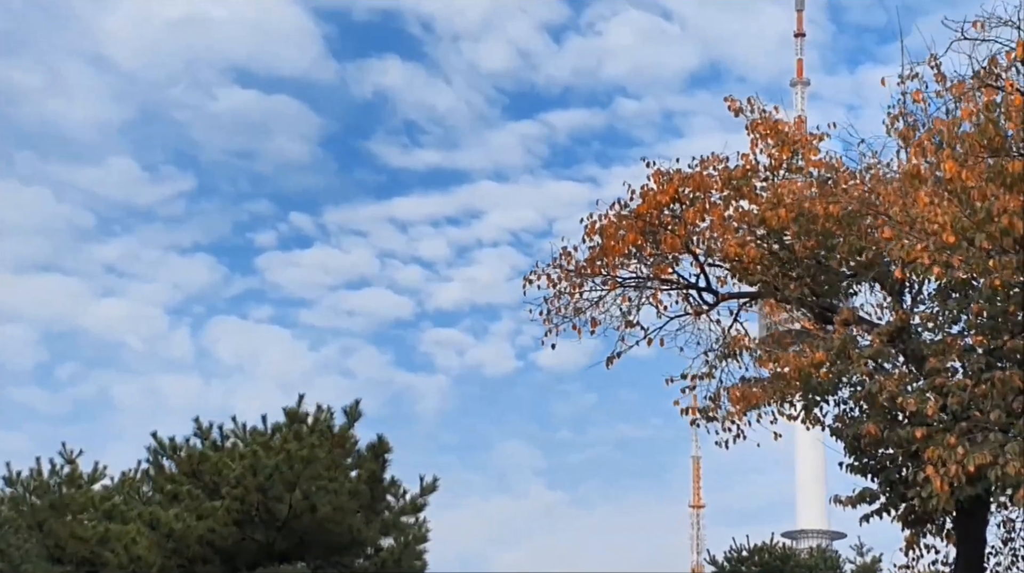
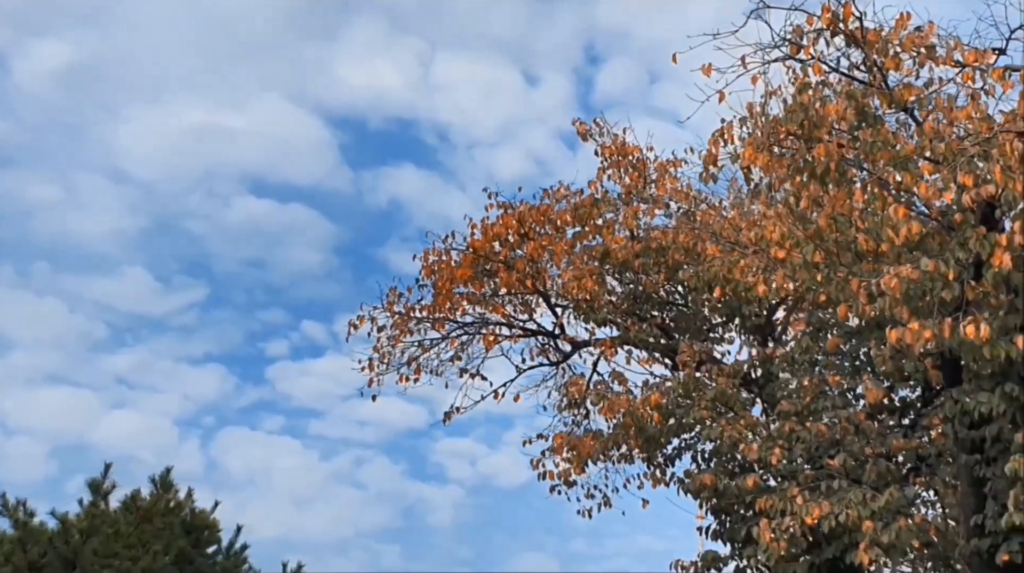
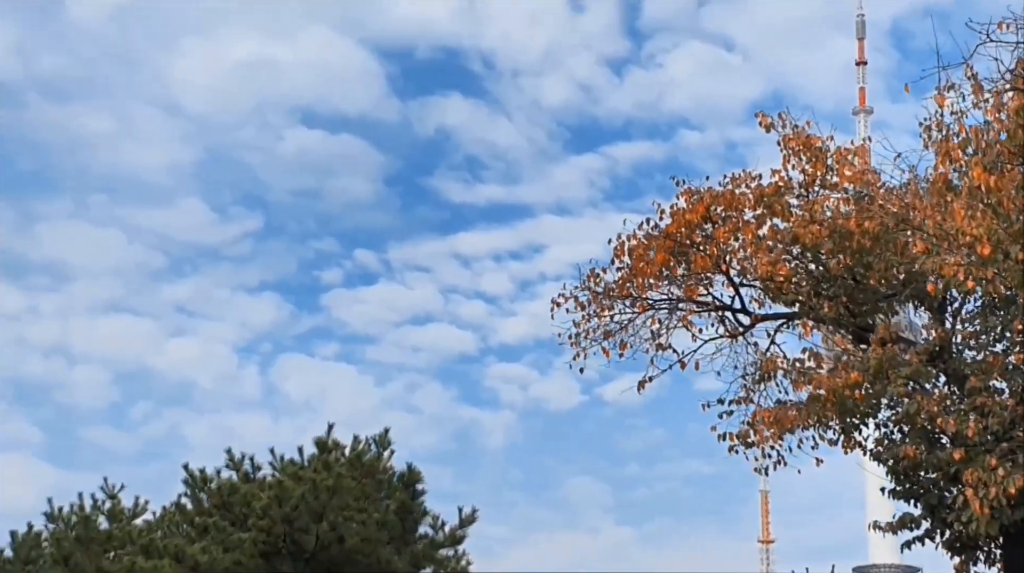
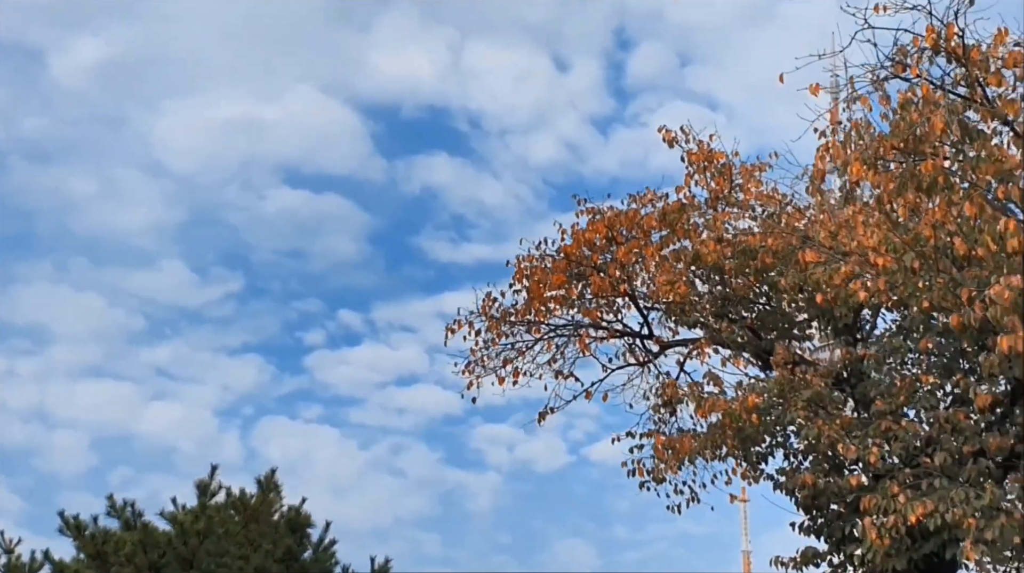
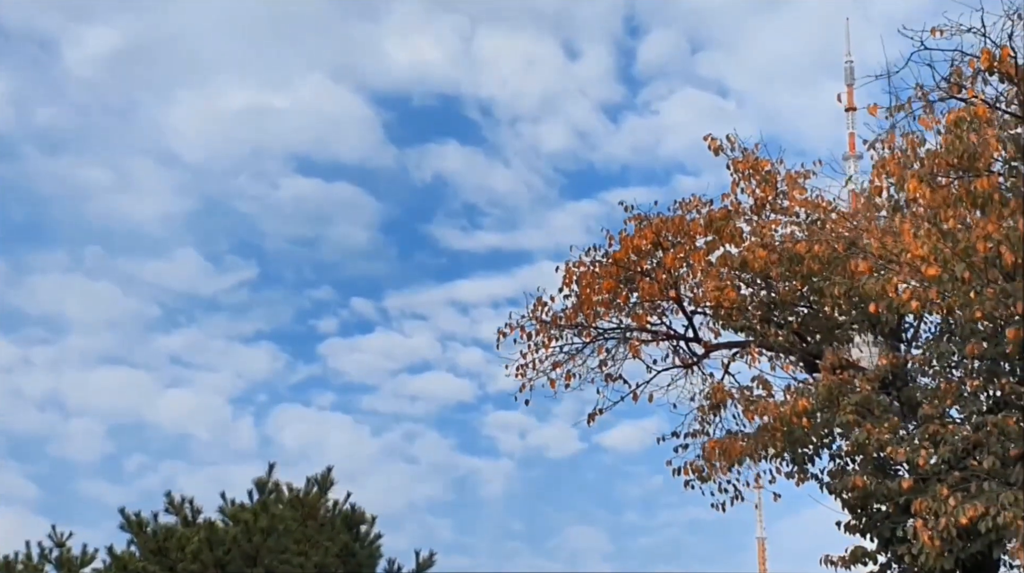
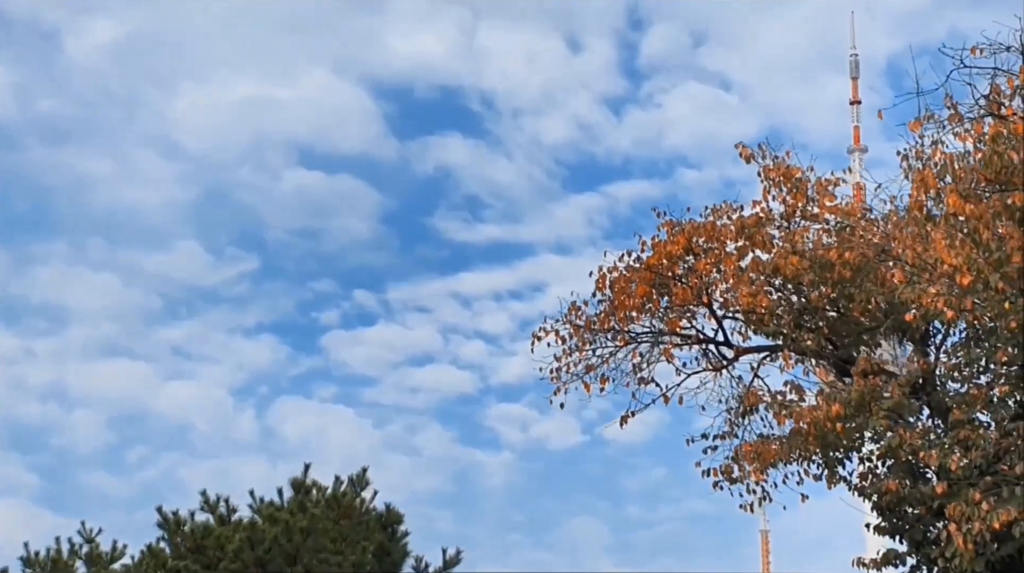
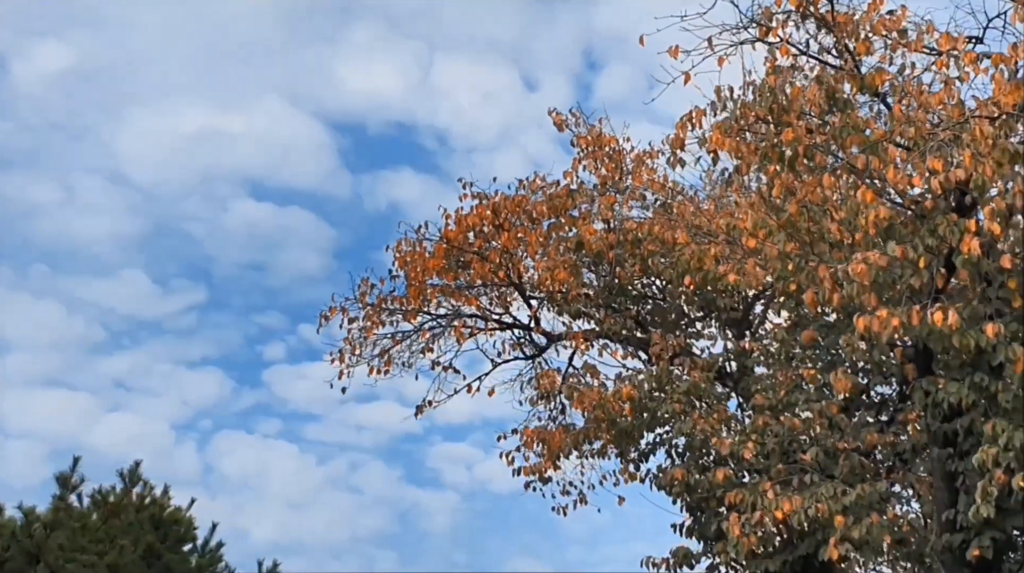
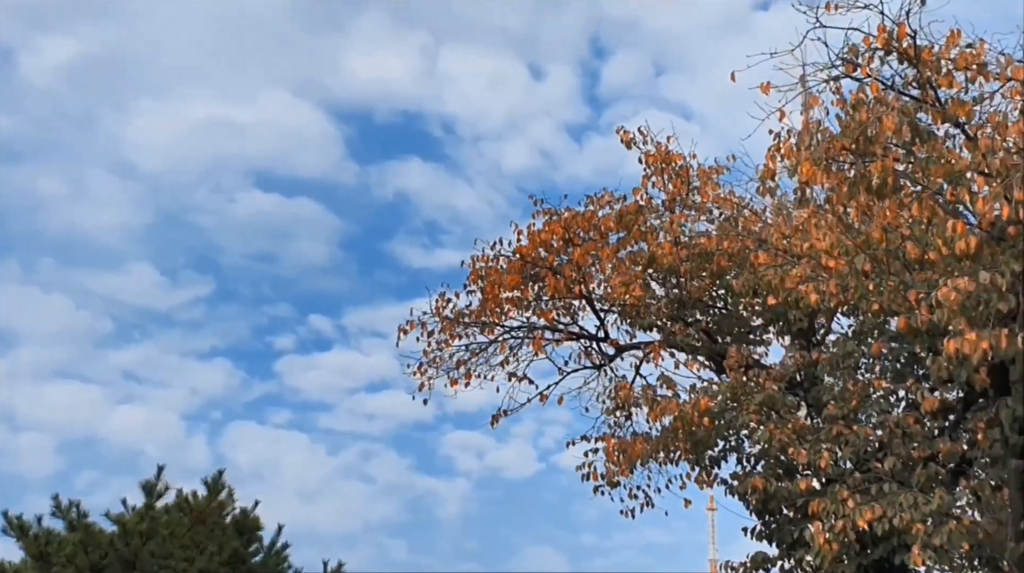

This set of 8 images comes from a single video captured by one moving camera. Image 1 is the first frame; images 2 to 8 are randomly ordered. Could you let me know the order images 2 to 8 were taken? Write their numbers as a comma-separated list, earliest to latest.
3, 6, 5, 4, 8, 2, 7
